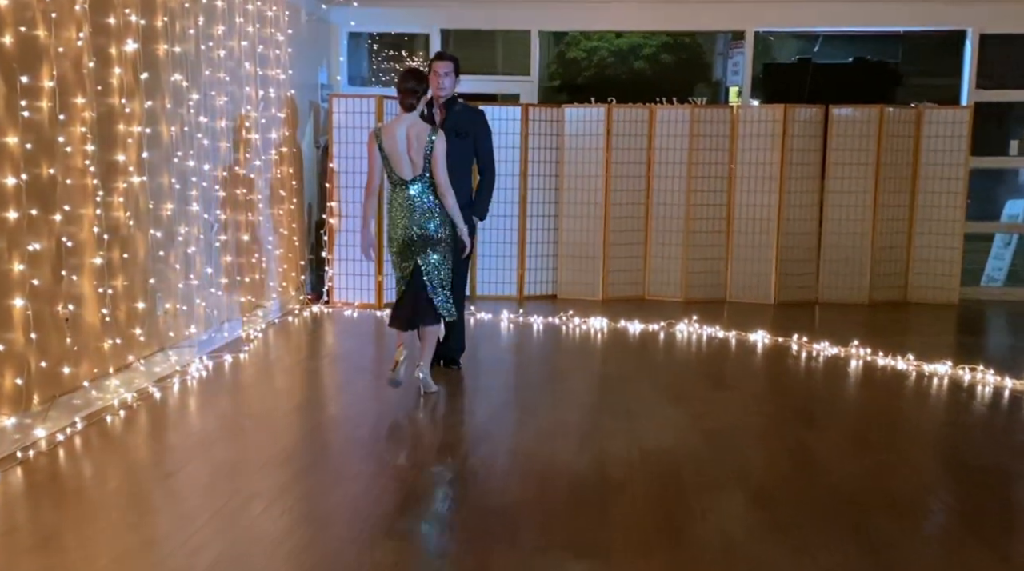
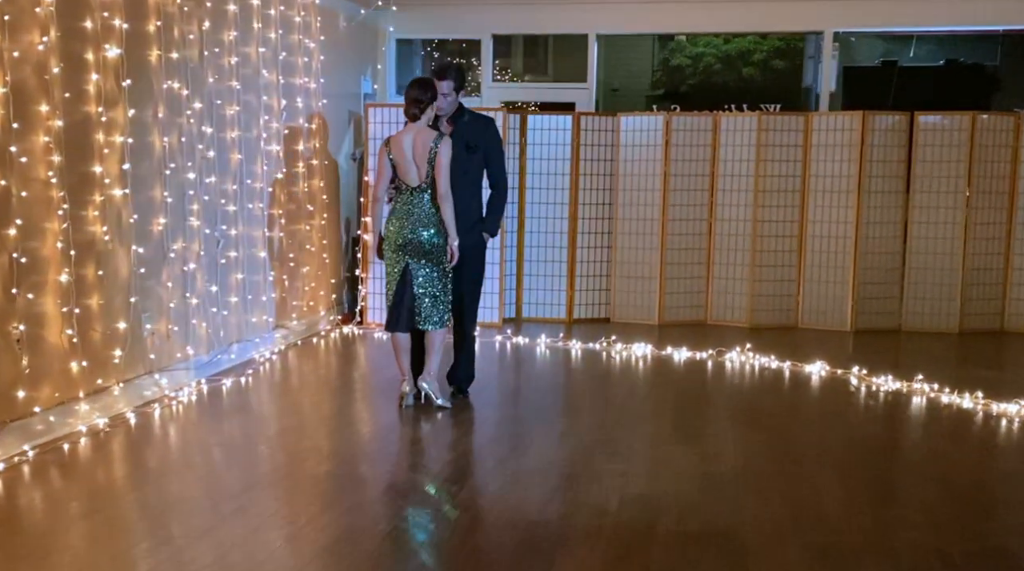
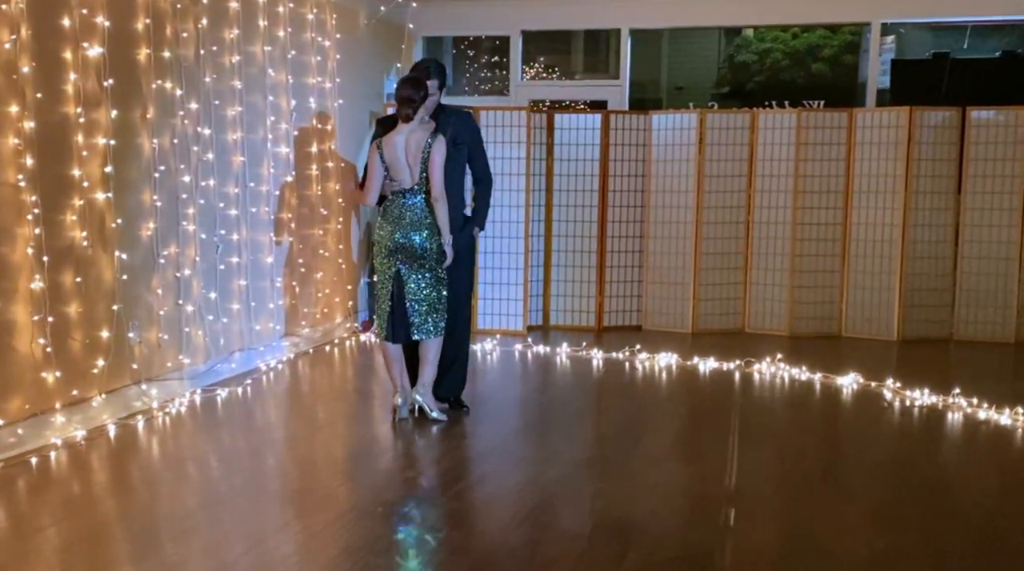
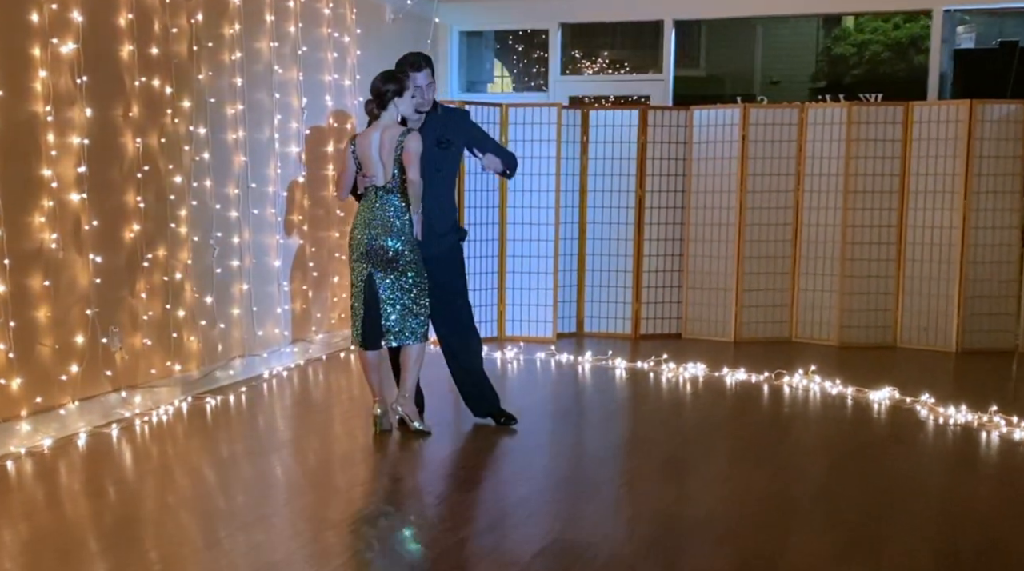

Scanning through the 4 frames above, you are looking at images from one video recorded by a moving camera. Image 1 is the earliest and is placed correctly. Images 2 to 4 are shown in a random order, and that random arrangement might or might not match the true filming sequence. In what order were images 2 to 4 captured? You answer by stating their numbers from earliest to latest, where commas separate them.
2, 3, 4
